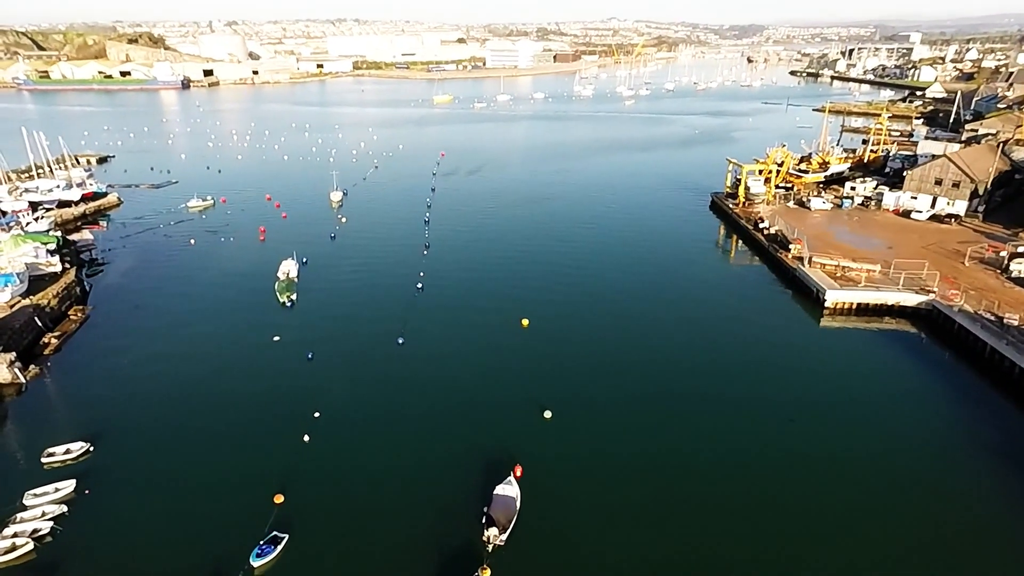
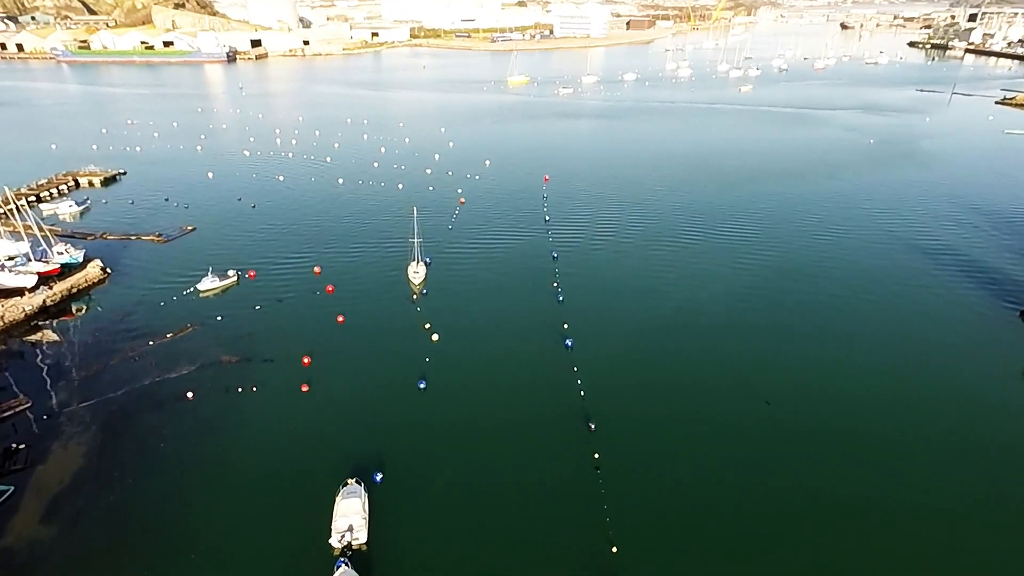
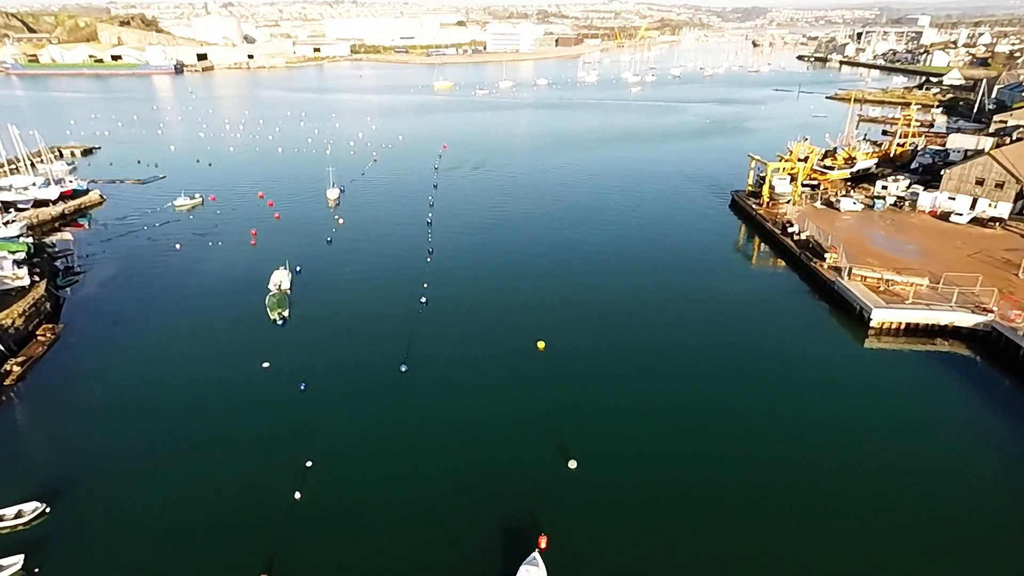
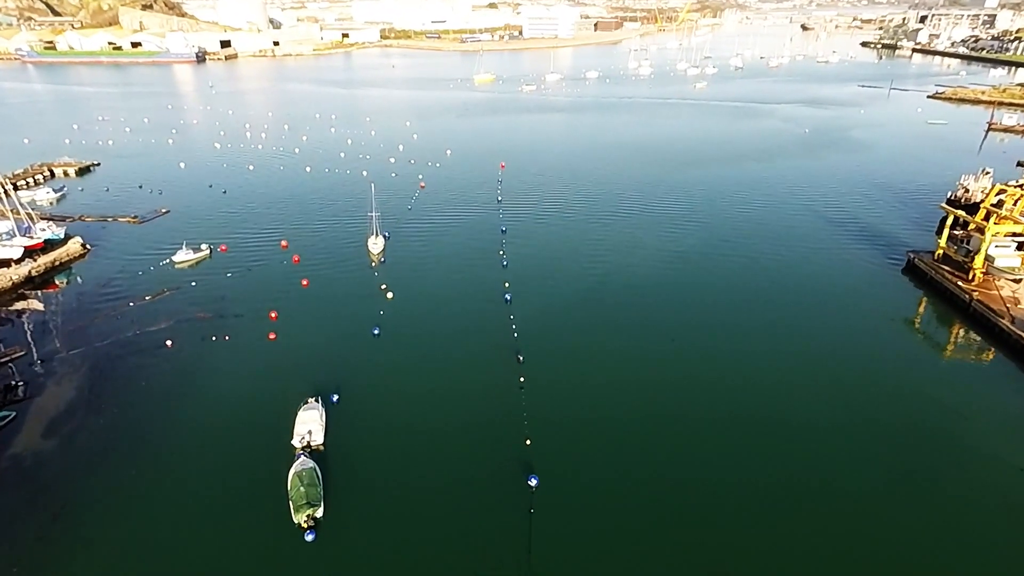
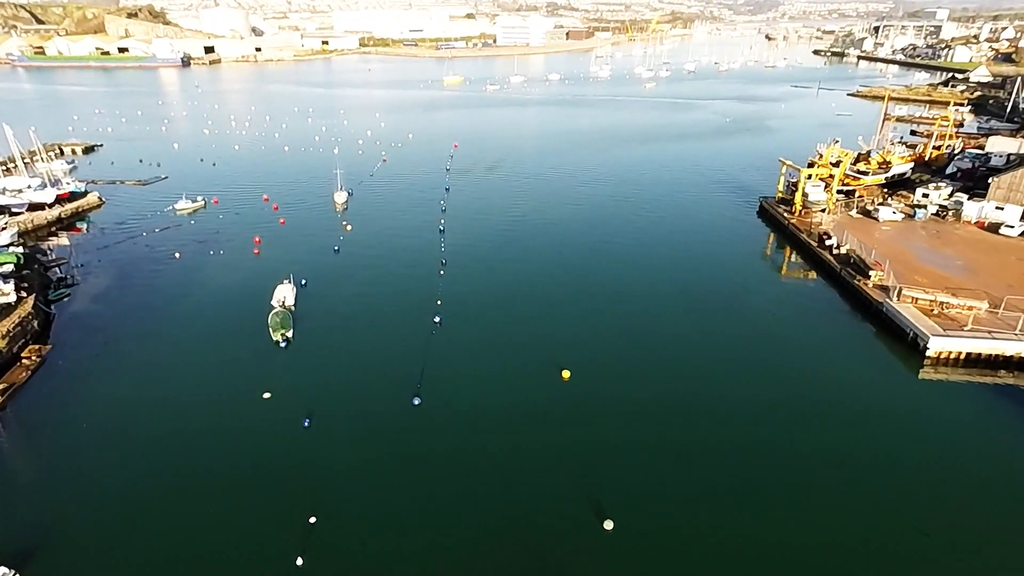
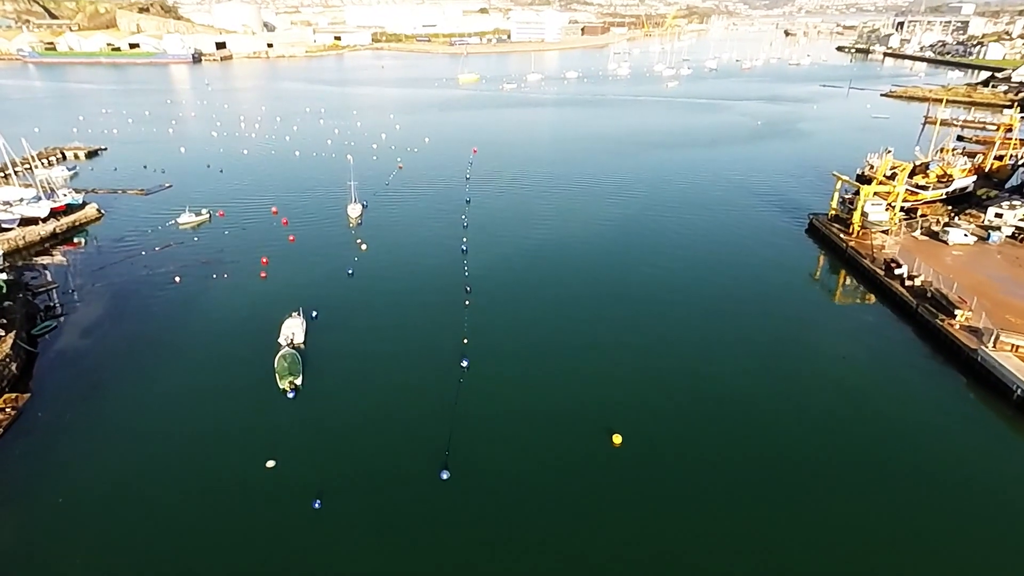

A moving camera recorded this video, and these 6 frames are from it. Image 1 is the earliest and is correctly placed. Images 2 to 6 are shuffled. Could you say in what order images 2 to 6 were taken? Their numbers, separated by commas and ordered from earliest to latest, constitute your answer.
3, 5, 6, 4, 2
